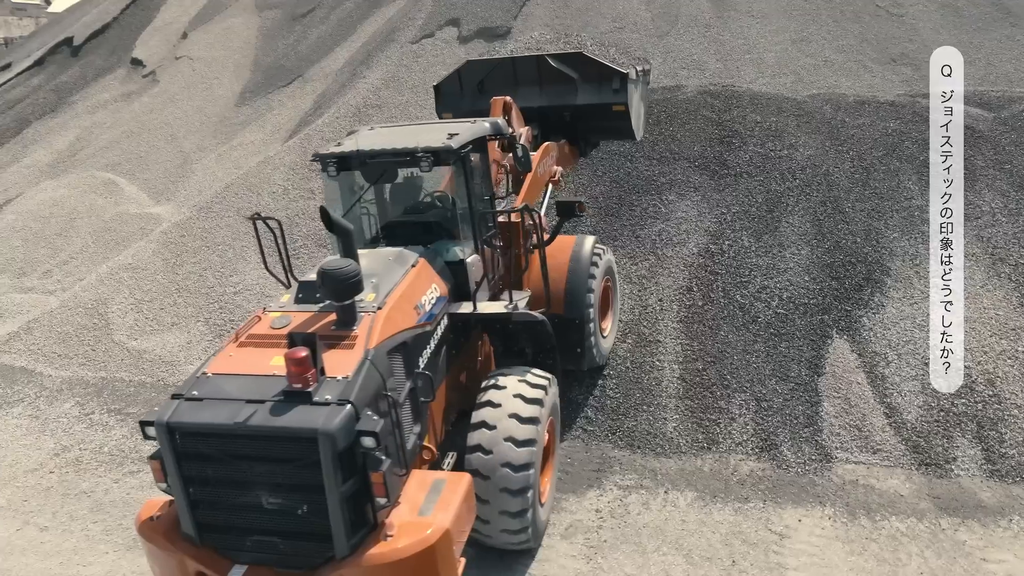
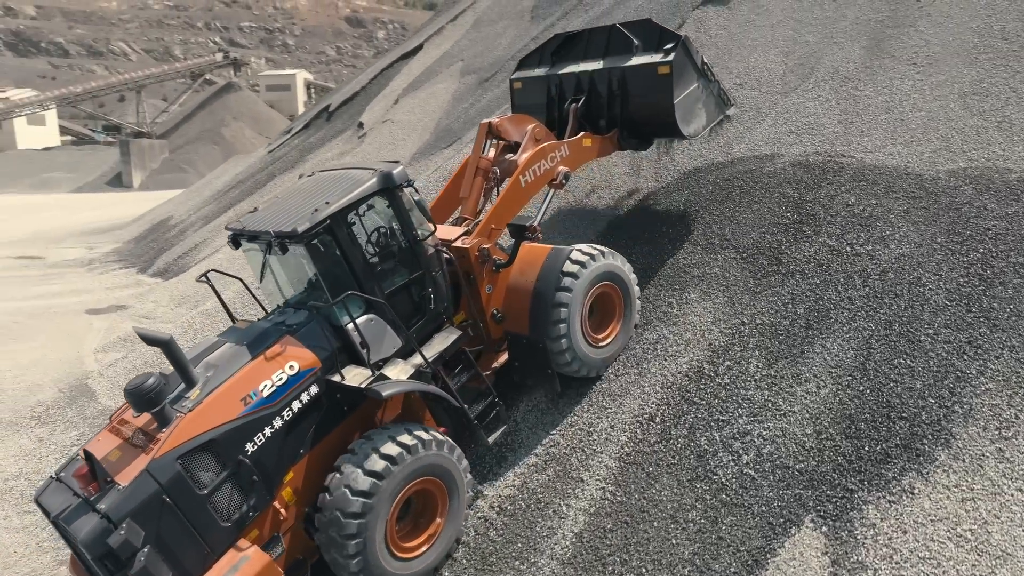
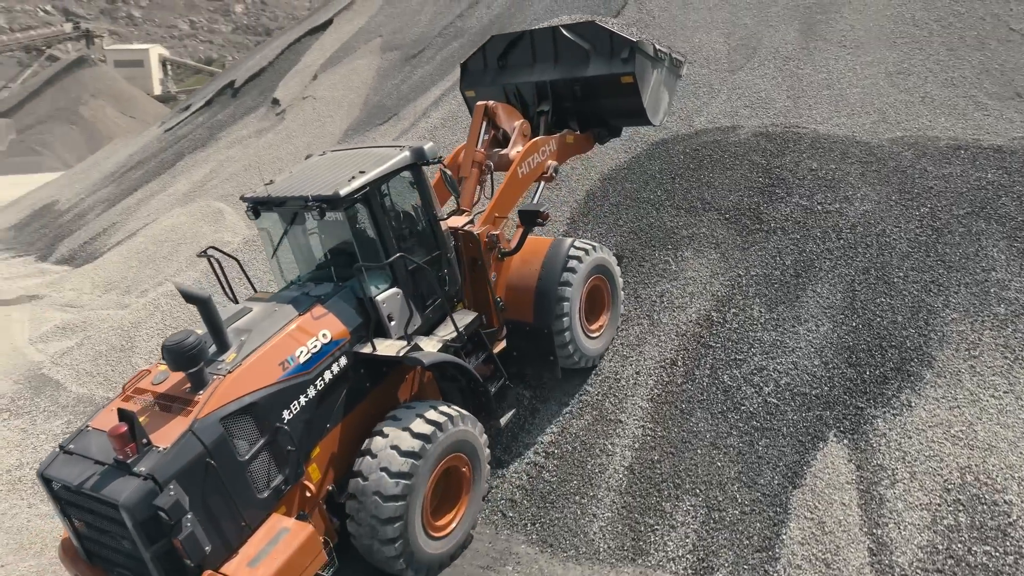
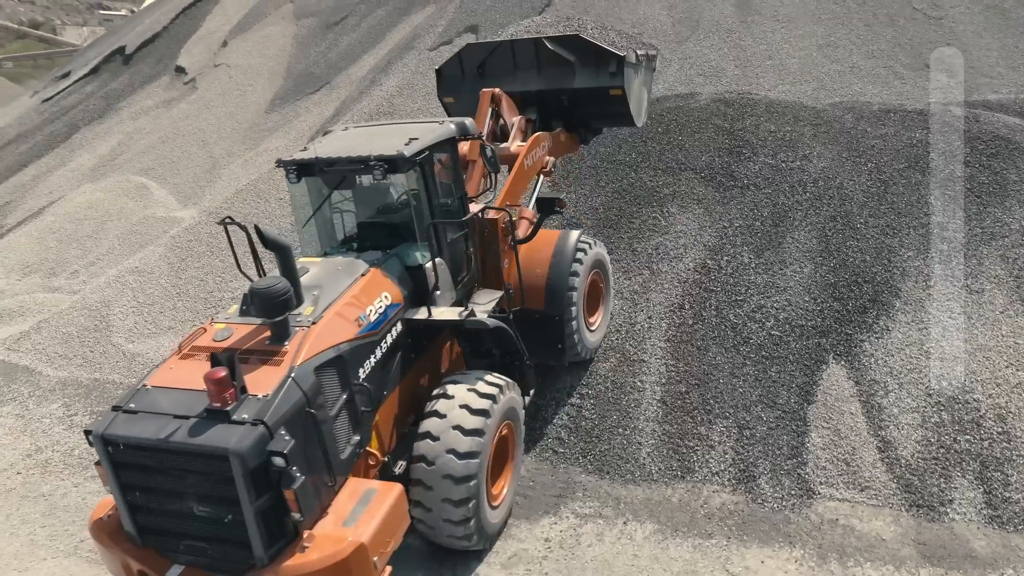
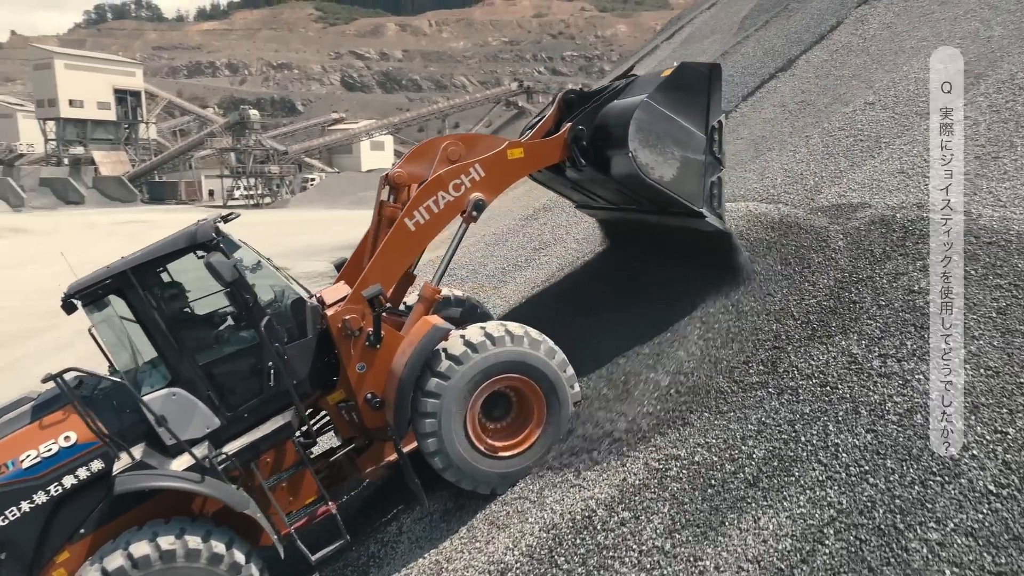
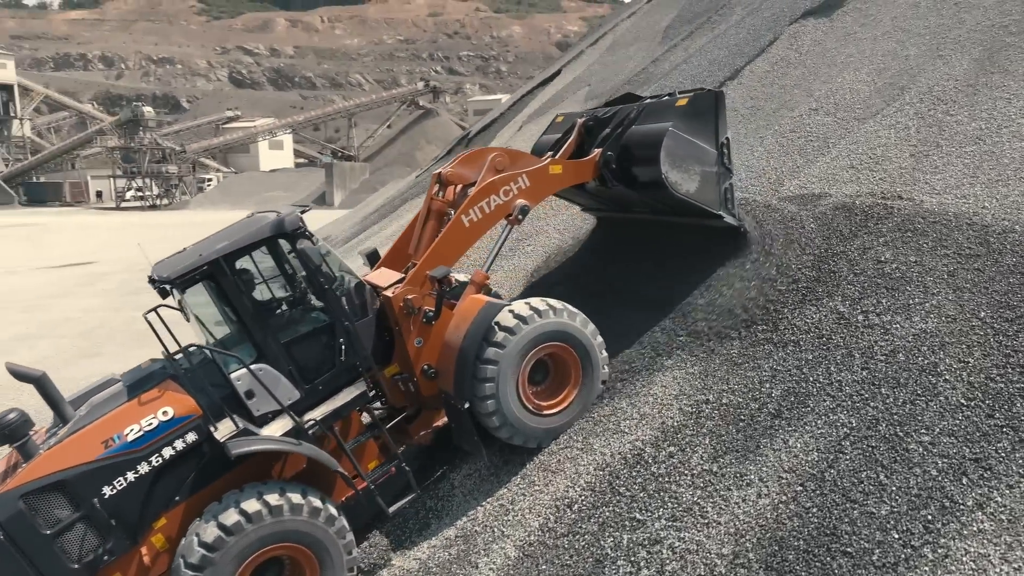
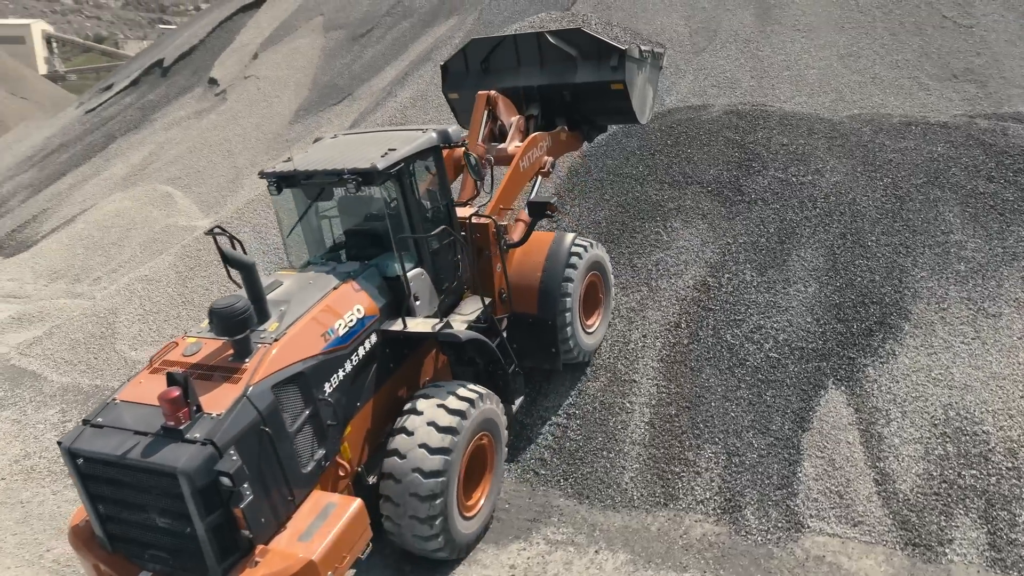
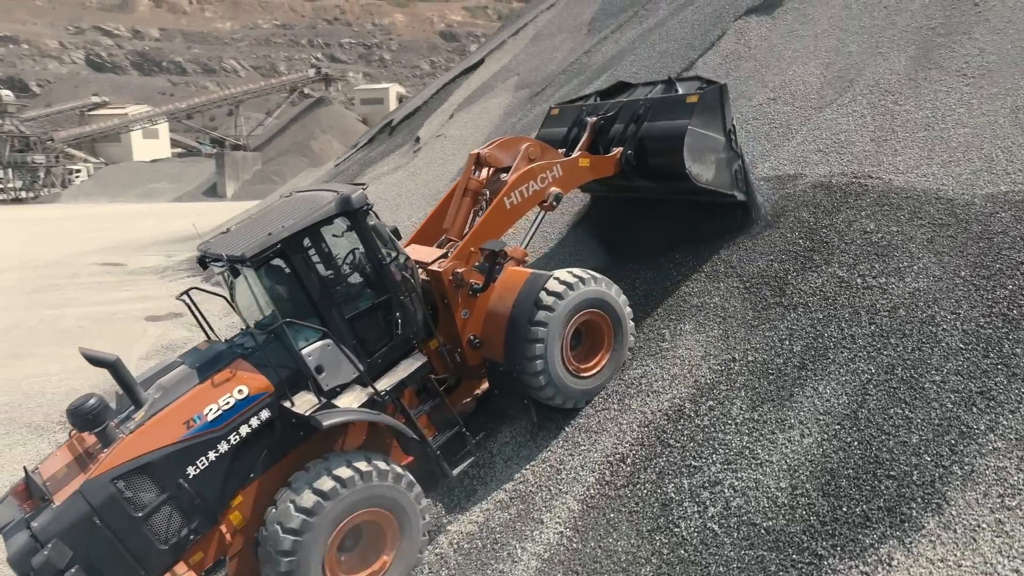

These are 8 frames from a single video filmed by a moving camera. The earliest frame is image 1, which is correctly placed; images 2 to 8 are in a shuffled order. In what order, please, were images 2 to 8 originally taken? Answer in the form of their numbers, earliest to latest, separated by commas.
4, 7, 3, 2, 8, 6, 5
